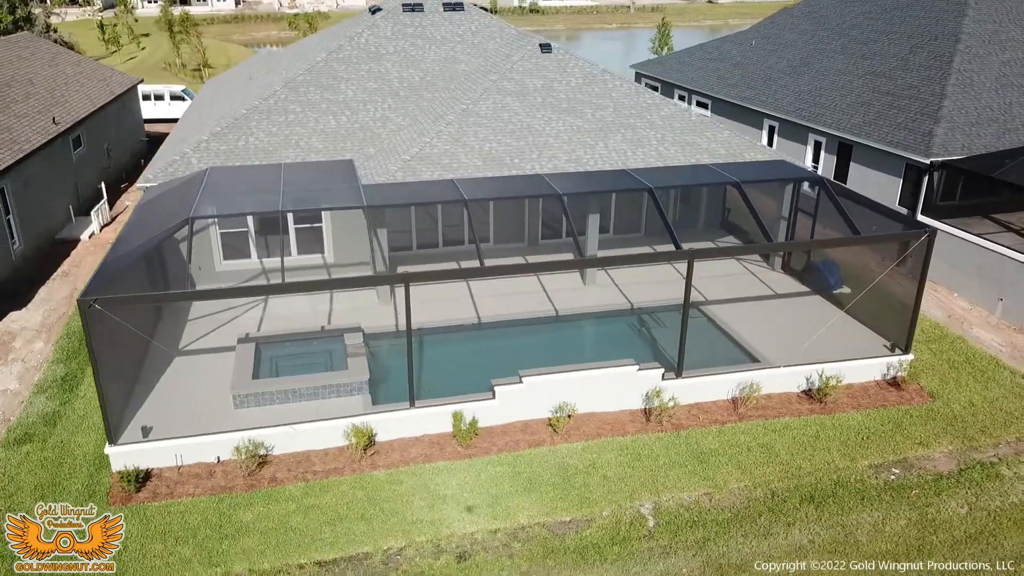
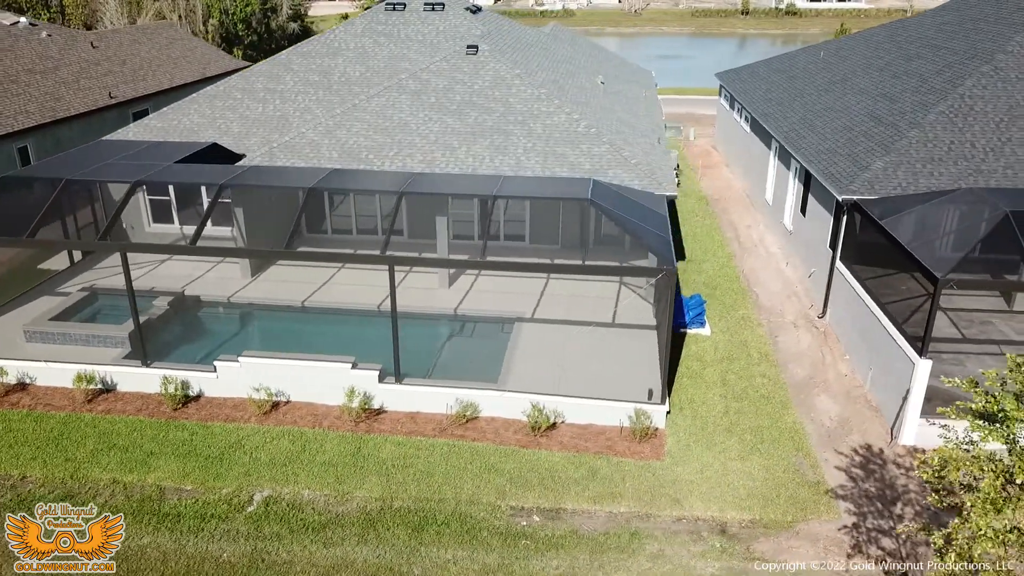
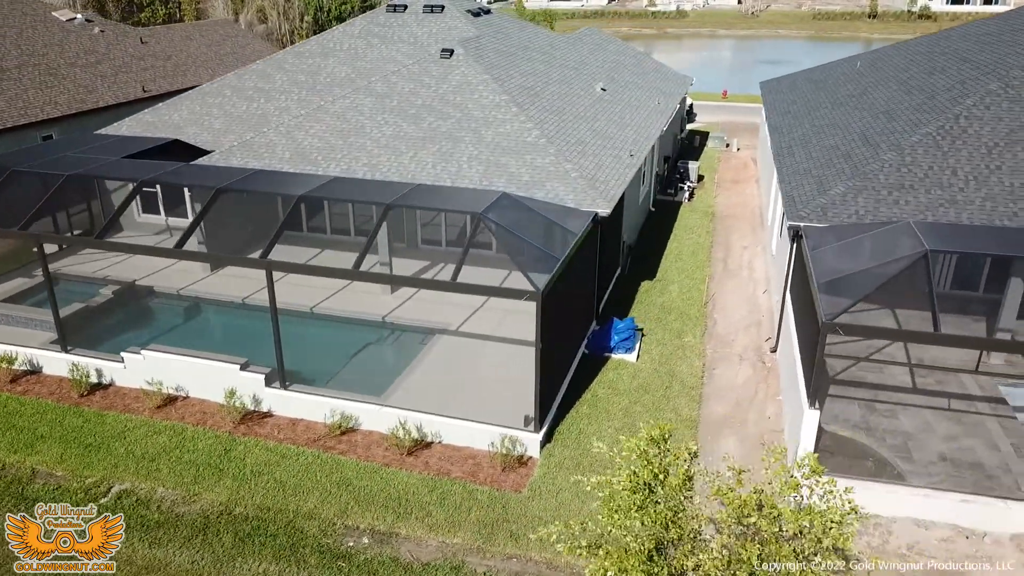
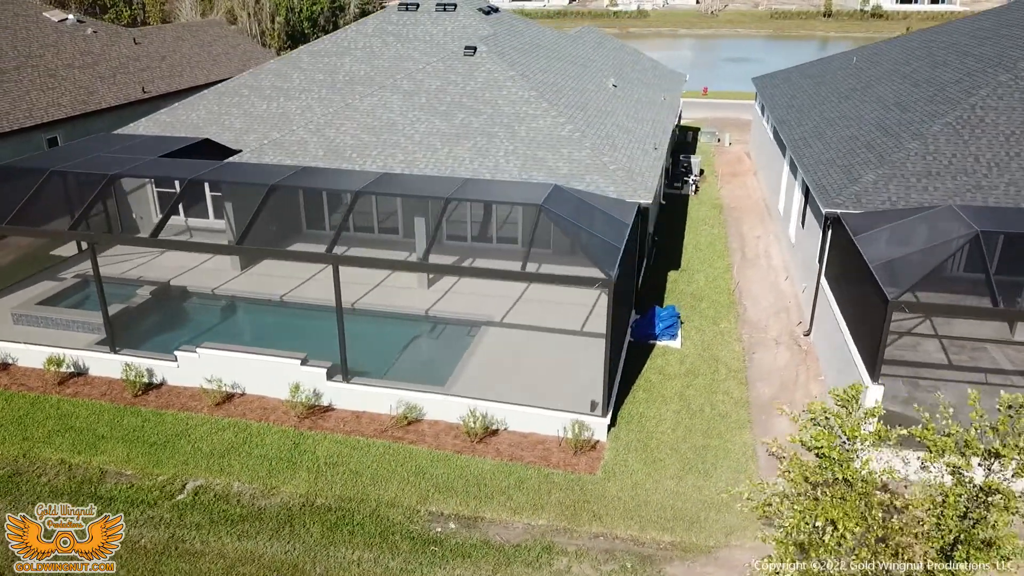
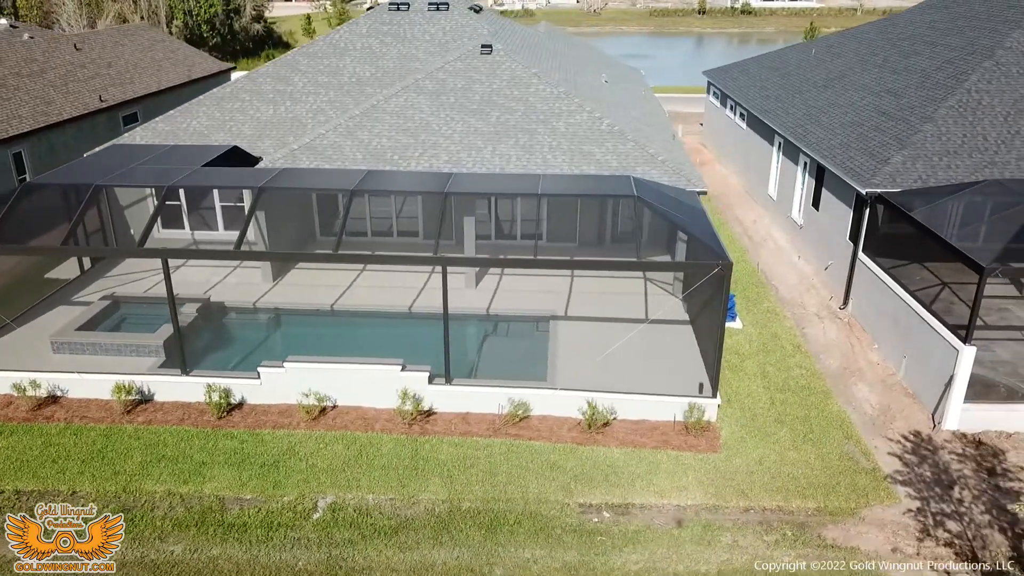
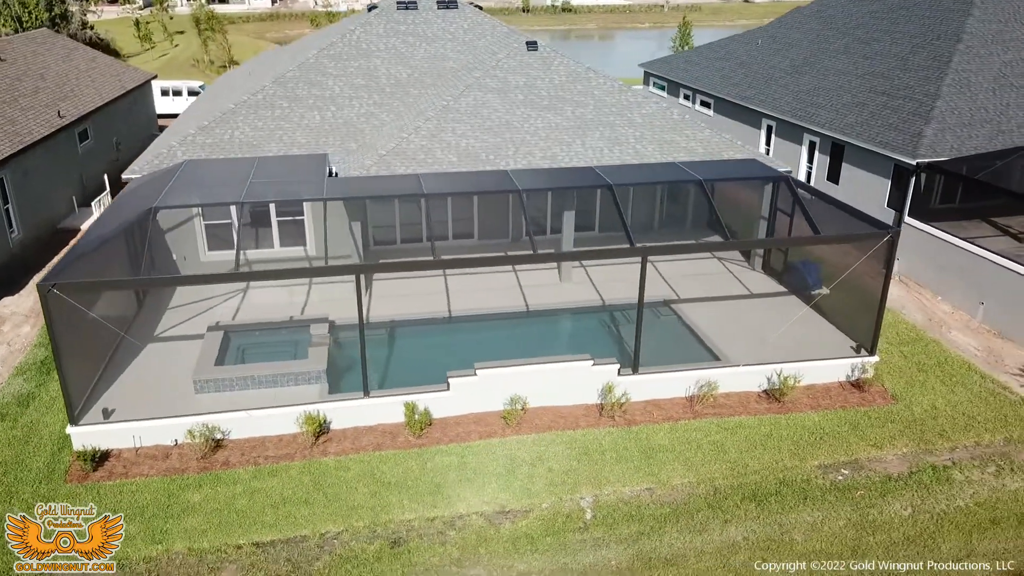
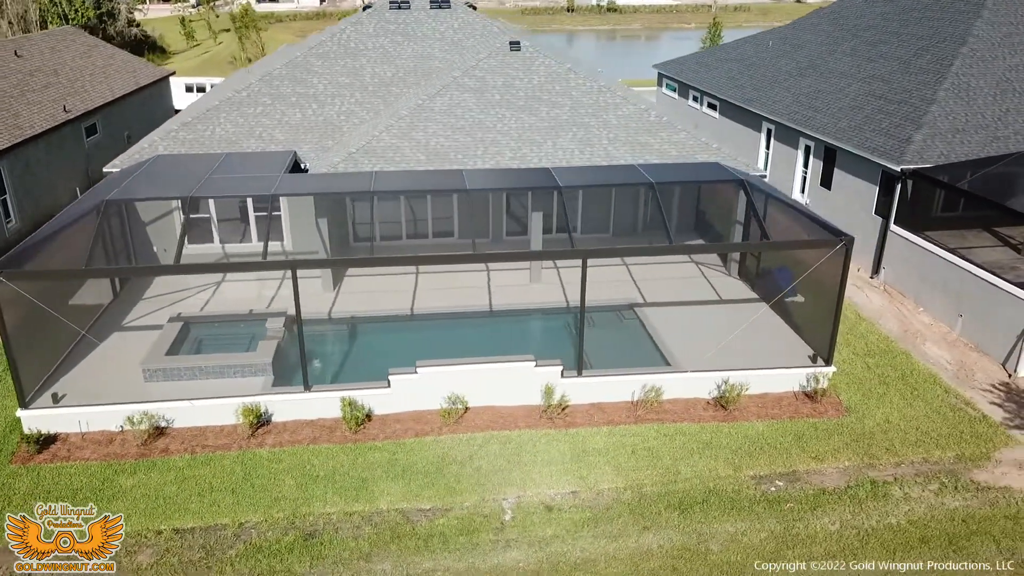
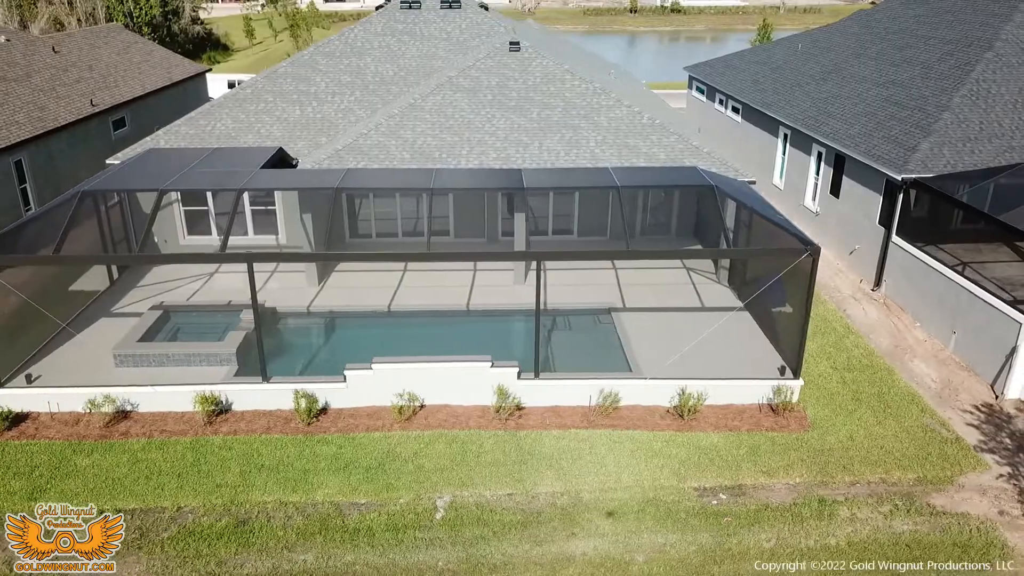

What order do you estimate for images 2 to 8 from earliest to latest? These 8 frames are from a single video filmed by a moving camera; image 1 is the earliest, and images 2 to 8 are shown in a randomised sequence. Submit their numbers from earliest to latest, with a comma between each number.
6, 7, 8, 5, 2, 4, 3
